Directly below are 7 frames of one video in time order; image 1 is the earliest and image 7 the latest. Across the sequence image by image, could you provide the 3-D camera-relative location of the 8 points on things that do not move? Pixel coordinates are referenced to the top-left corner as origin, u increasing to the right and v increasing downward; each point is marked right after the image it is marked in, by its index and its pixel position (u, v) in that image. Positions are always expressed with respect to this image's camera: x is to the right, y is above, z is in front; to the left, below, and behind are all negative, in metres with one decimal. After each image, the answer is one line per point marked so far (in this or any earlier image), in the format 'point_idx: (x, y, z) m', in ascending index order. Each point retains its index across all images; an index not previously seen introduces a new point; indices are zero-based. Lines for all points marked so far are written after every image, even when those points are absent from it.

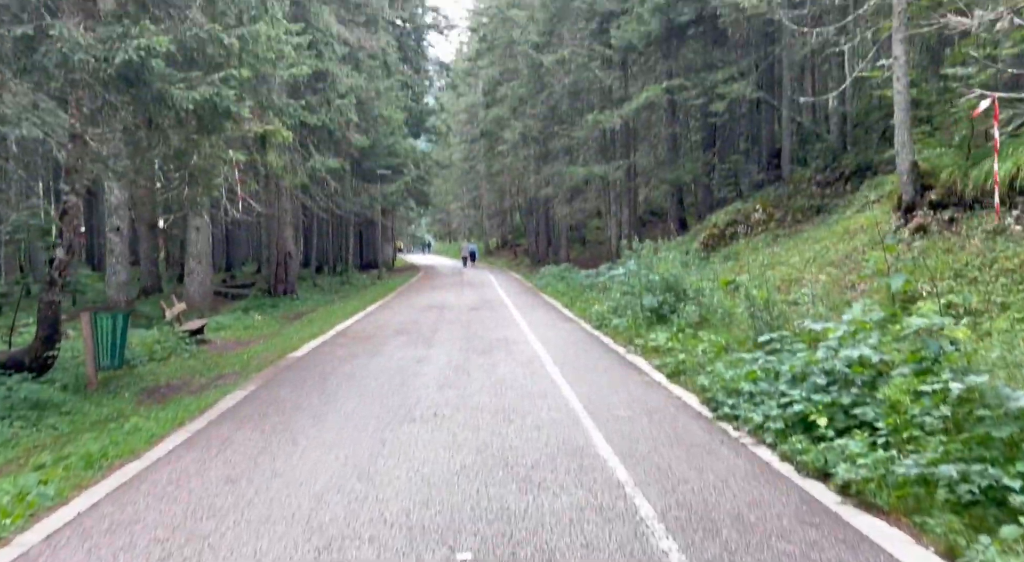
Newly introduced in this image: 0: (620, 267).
0: (+2.7, +0.3, +17.4) m
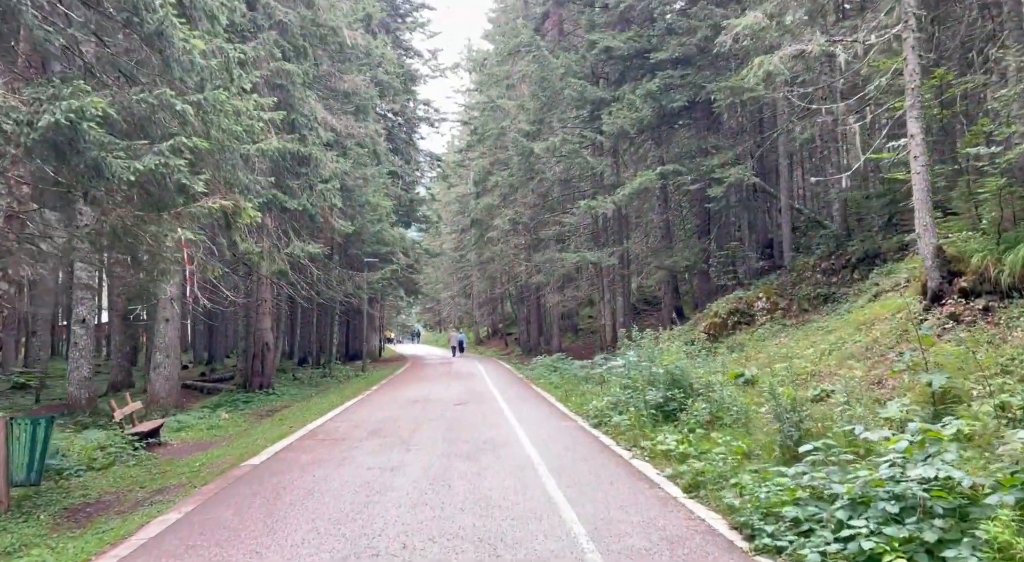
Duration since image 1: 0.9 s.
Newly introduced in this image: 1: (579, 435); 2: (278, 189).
0: (+2.5, -1.8, +16.2) m
1: (+1.1, -2.7, +12.0) m
2: (-6.4, +2.5, +19.3) m
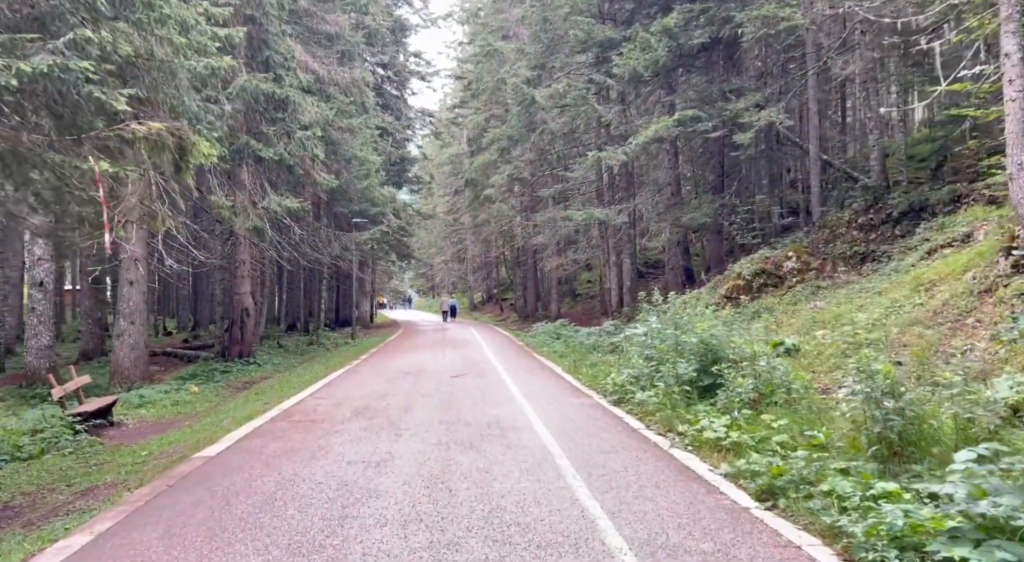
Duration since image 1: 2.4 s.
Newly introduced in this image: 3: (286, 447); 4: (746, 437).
0: (+2.6, -0.9, +14.4) m
1: (+1.3, -2.0, +10.3) m
2: (-6.4, +3.5, +17.2) m
3: (-2.7, -2.0, +8.4) m
4: (+2.6, -1.7, +7.7) m
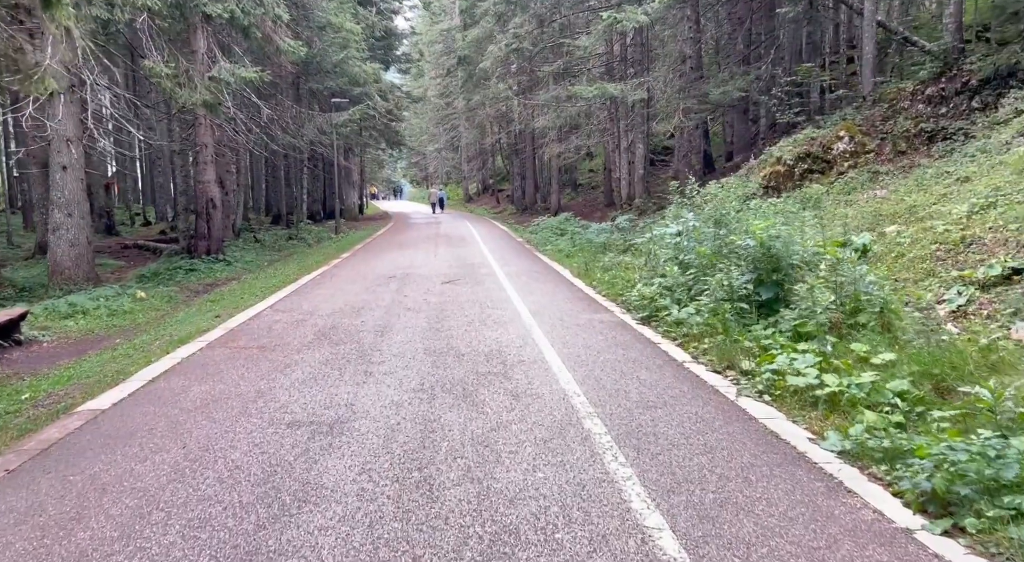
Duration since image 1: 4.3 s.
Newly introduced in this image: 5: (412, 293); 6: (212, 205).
0: (+2.6, +1.0, +12.0) m
1: (+1.3, -0.7, +8.1) m
2: (-6.4, +5.8, +14.0) m
3: (-2.6, -1.0, +6.2) m
4: (+2.6, -0.8, +5.5) m
5: (-1.7, -0.2, +12.0) m
6: (-8.5, +2.1, +19.9) m
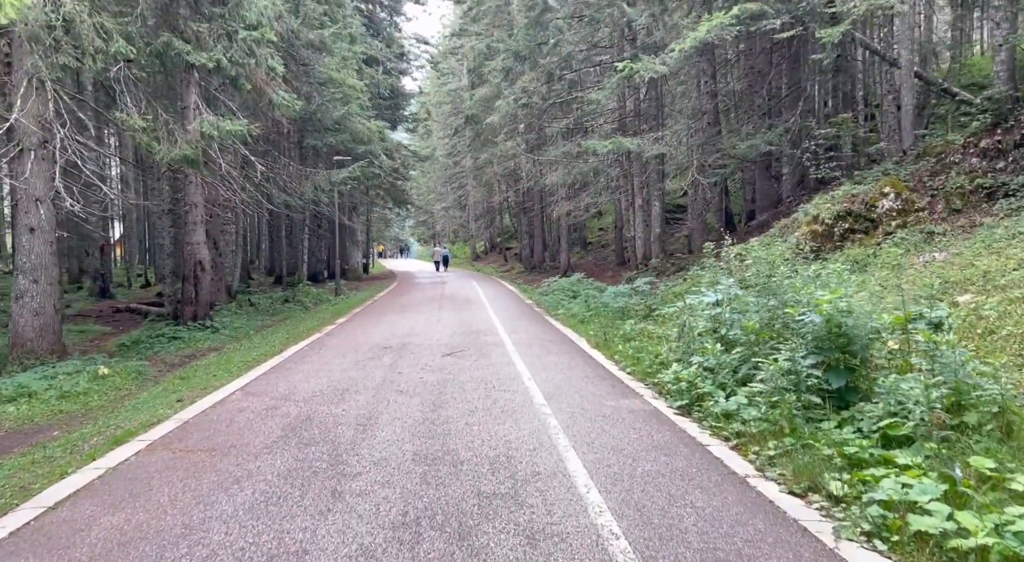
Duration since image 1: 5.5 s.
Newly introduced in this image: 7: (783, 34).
0: (+2.7, -0.1, +10.5) m
1: (+1.4, -1.5, +6.5) m
2: (-6.2, +4.5, +13.0) m
3: (-2.5, -1.6, +4.6) m
4: (+2.7, -1.4, +3.9) m
5: (-1.6, -1.3, +10.5) m
6: (-8.2, +0.4, +18.6) m
7: (+5.5, +5.0, +14.5) m
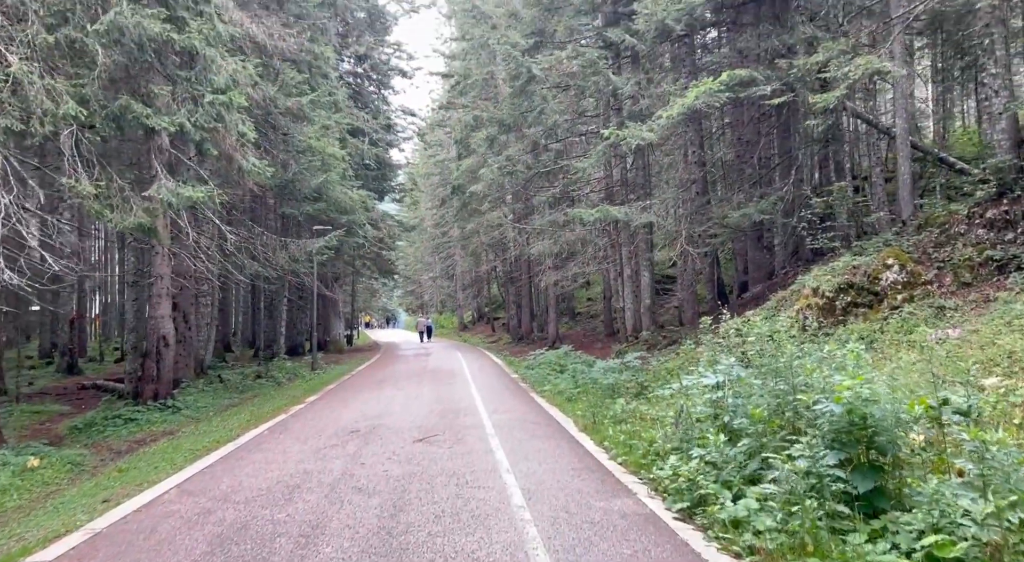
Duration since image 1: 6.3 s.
0: (+2.4, -1.2, +9.5) m
1: (+1.2, -2.1, +5.4) m
2: (-6.6, +3.2, +12.4) m
3: (-2.8, -2.1, +3.5) m
4: (+2.5, -1.8, +2.8) m
5: (-1.9, -2.4, +9.4) m
6: (-8.7, -1.5, +17.5) m
7: (+5.2, +3.5, +14.1) m
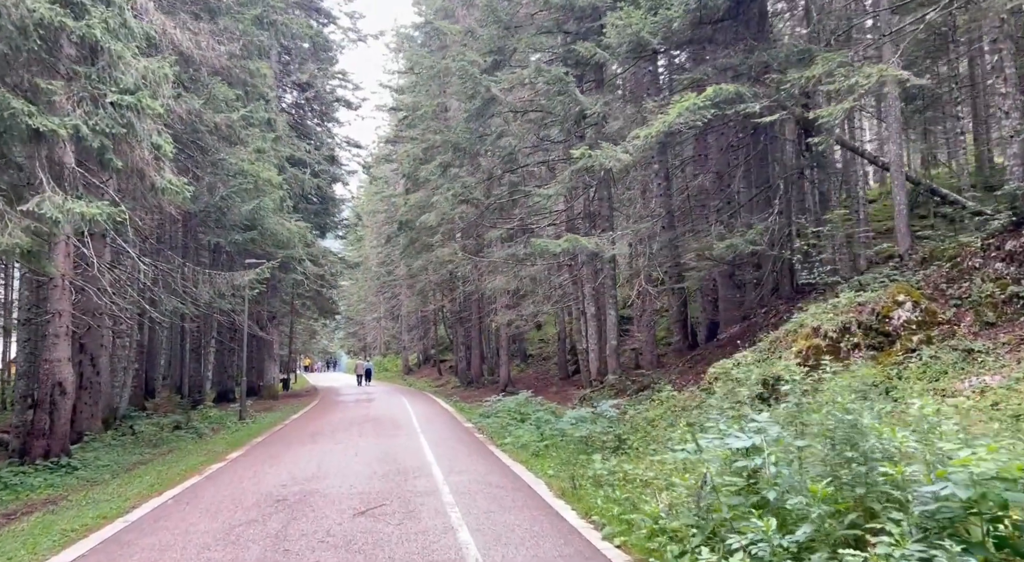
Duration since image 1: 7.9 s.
0: (+2.1, -1.6, +7.9) m
1: (+1.1, -2.3, +3.6) m
2: (-7.1, +2.7, +10.3) m
3: (-2.6, -2.1, +1.4) m
4: (+2.7, -1.8, +1.2) m
5: (-2.2, -2.7, +7.3) m
6: (-9.6, -2.3, +14.9) m
7: (+4.4, +2.8, +12.9) m
